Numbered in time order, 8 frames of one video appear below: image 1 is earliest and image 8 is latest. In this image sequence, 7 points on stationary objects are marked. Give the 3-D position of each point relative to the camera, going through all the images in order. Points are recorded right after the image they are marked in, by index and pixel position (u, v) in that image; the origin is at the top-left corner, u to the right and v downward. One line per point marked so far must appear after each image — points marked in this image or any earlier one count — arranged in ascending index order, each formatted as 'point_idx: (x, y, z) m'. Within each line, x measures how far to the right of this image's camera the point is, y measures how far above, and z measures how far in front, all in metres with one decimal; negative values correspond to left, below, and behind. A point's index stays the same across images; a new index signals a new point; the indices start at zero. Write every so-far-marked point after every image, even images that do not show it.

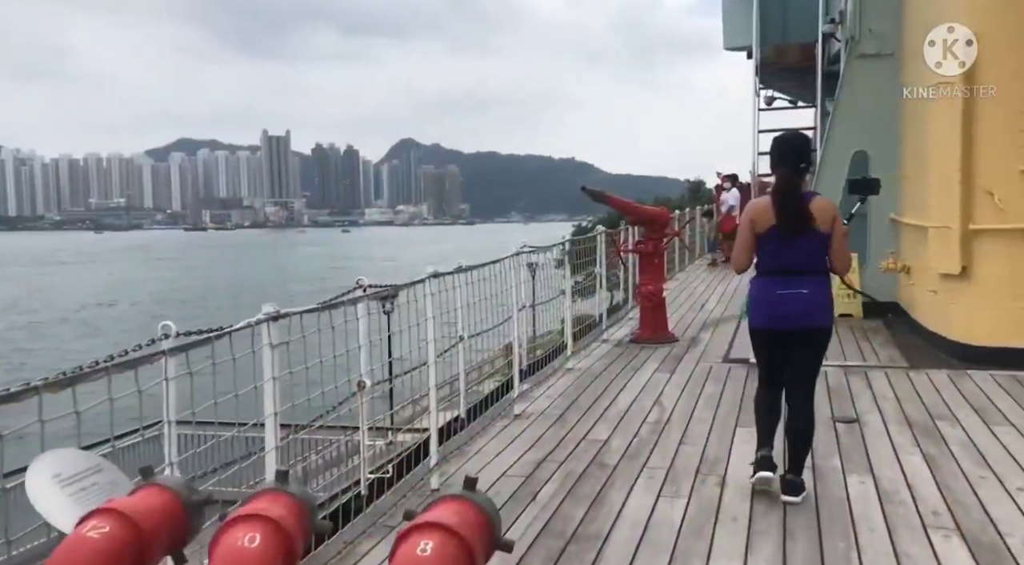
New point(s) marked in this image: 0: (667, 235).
0: (+1.4, +0.4, +8.2) m
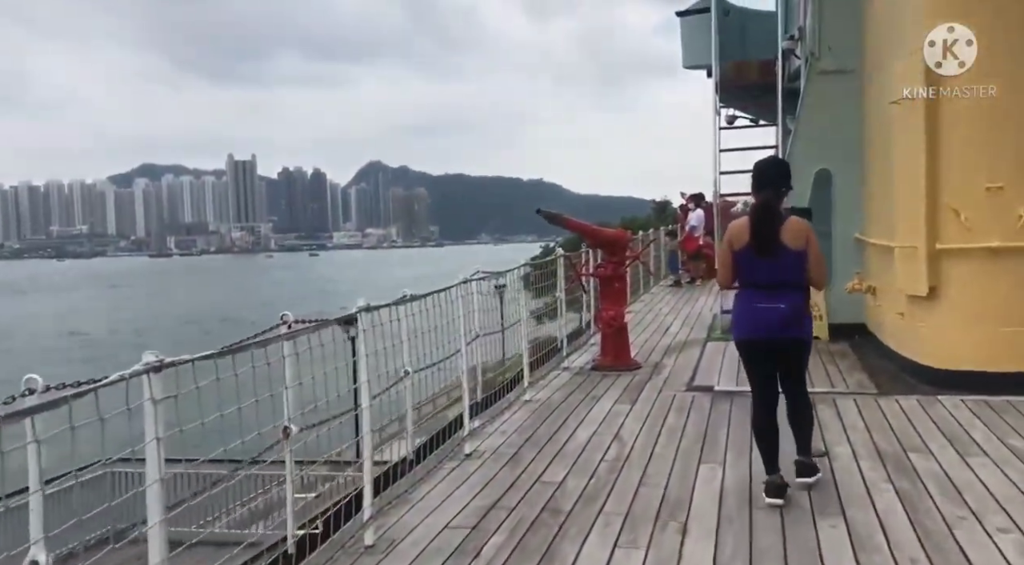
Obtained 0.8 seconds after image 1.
0: (+1.0, +0.2, +7.9) m
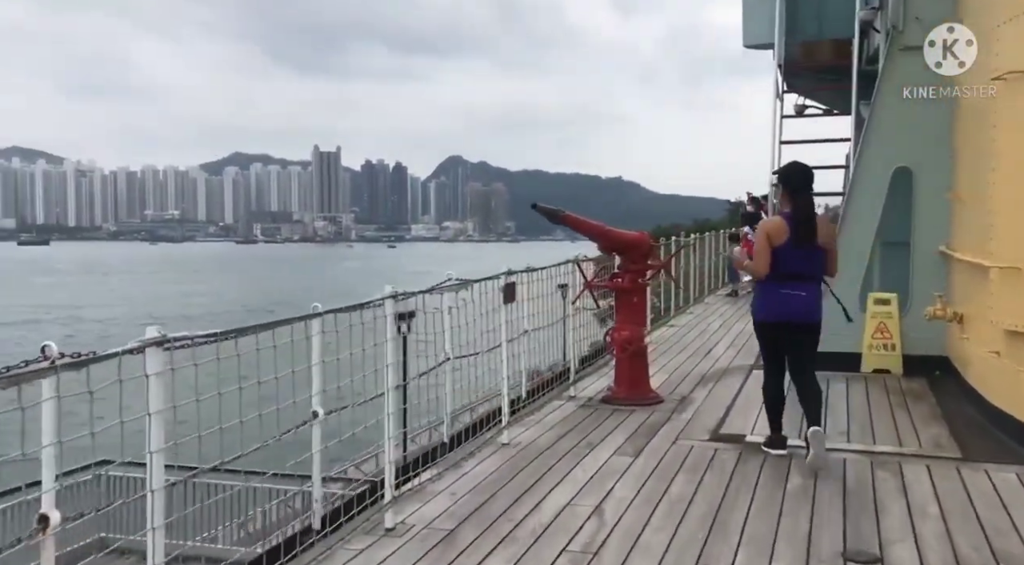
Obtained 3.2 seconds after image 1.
0: (+1.0, +0.1, +6.4) m
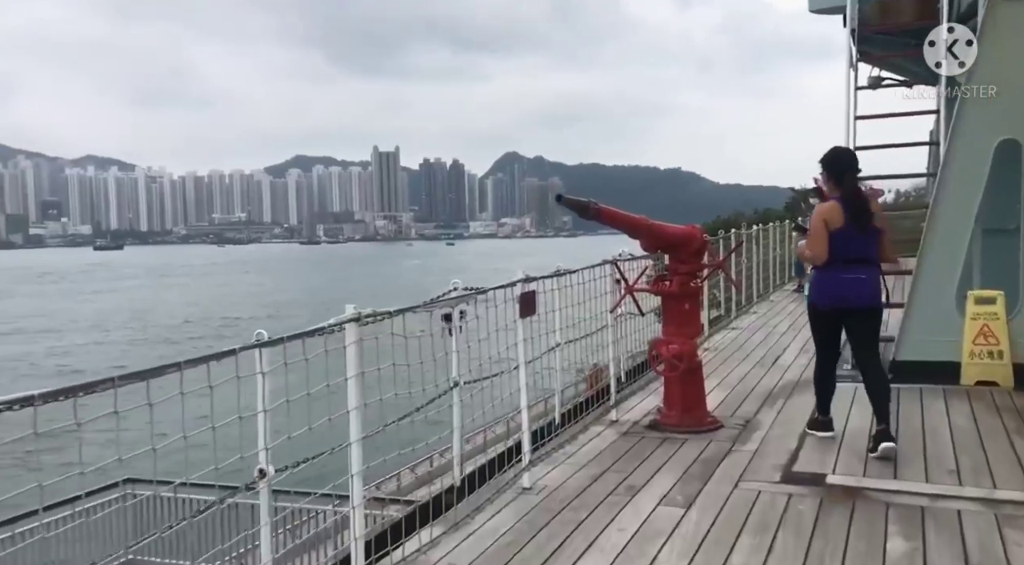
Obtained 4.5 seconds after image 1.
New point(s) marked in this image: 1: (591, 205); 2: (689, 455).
0: (+1.1, +0.1, +5.4) m
1: (+0.4, +0.4, +4.9) m
2: (+0.9, -0.9, +4.9) m
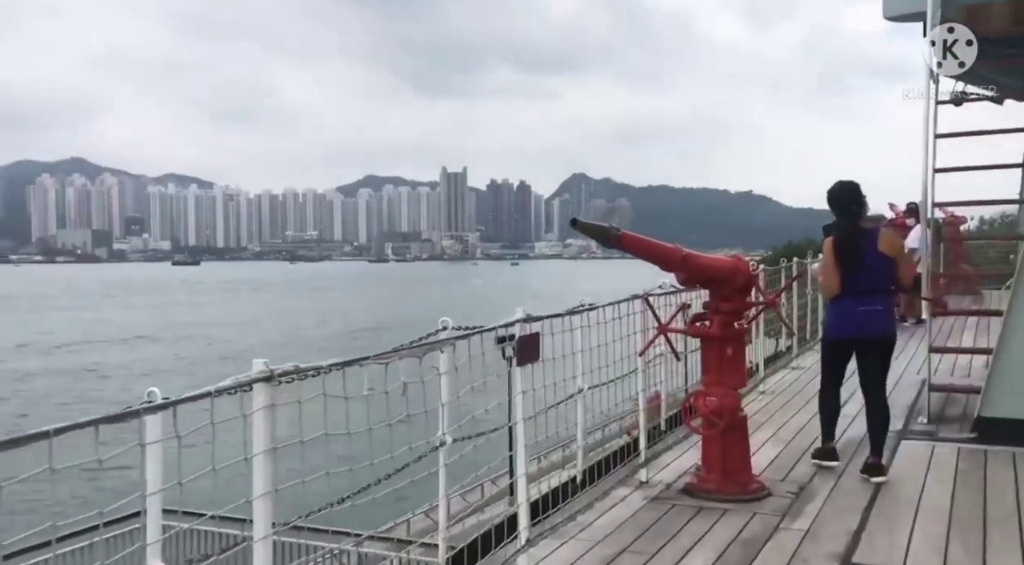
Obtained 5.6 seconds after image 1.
0: (+1.2, -0.1, +4.6) m
1: (+0.4, +0.2, +4.2) m
2: (+0.9, -1.1, +4.0) m
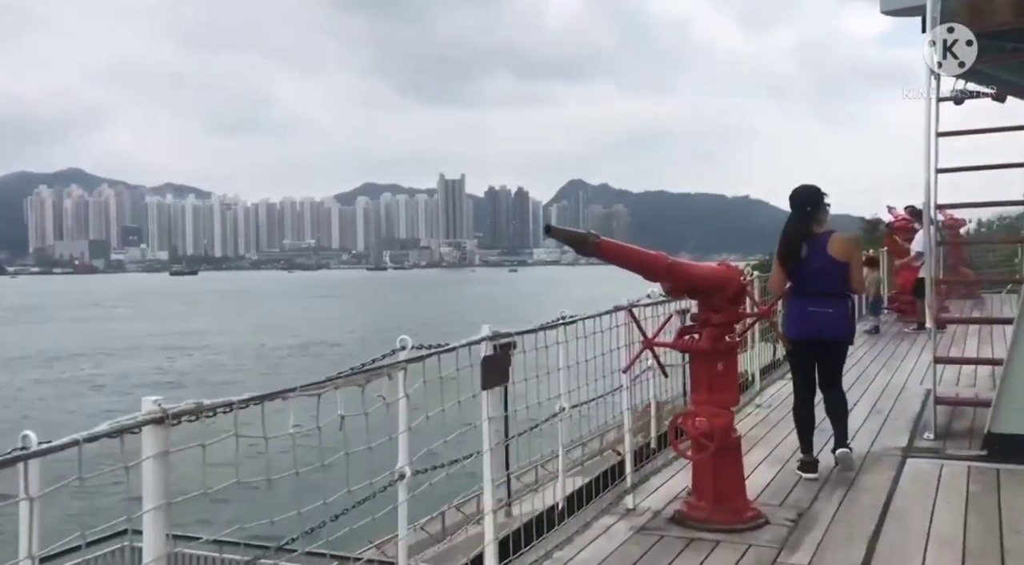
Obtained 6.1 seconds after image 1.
0: (+1.1, -0.1, +4.2) m
1: (+0.3, +0.2, +3.8) m
2: (+0.8, -1.1, +3.7) m
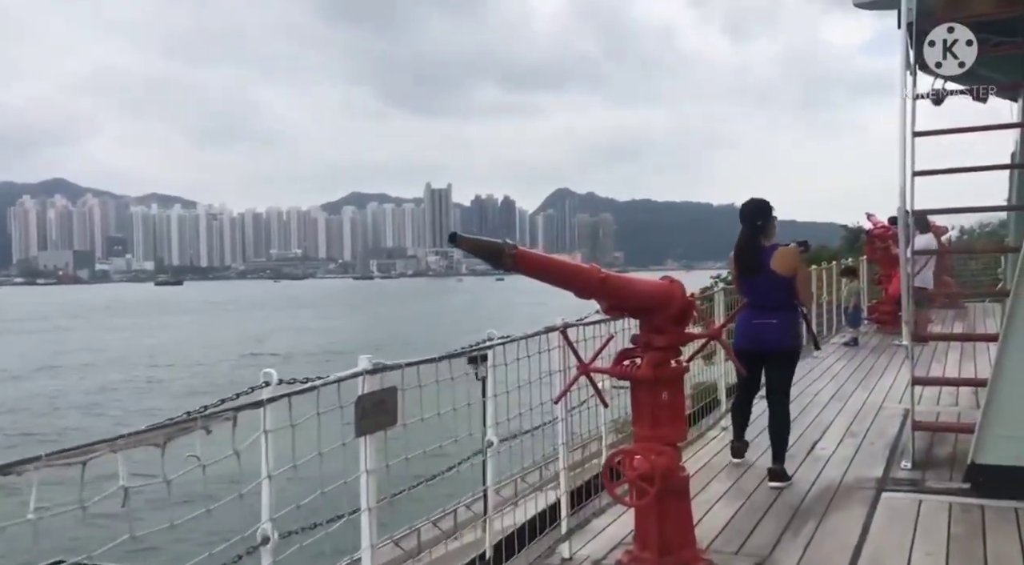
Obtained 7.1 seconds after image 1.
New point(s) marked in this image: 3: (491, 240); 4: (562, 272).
0: (+0.7, -0.2, +3.7) m
1: (0.0, +0.1, +3.3) m
2: (+0.5, -1.2, +3.1) m
3: (-0.1, +0.1, +3.3) m
4: (+0.2, 0.0, +3.4) m
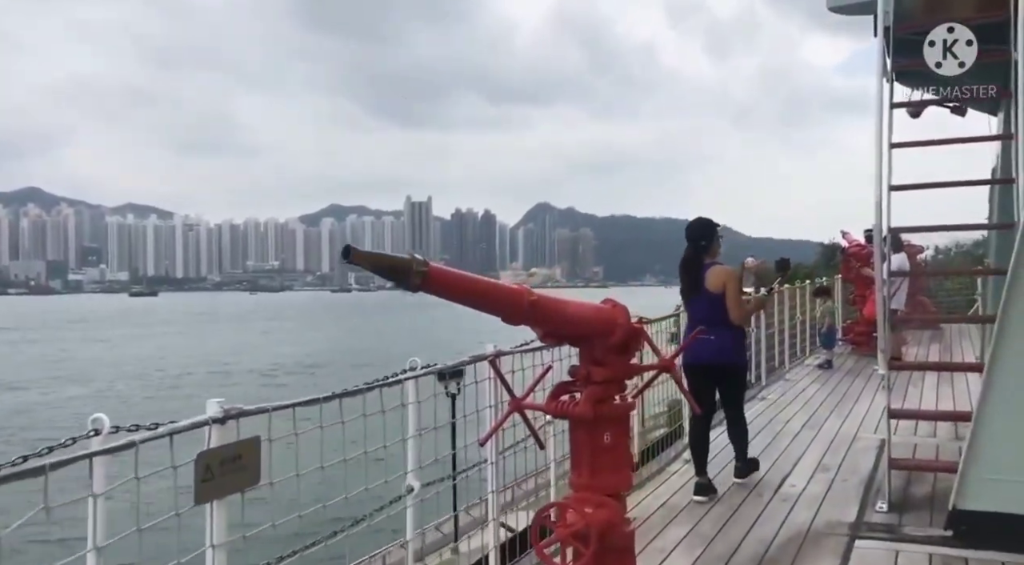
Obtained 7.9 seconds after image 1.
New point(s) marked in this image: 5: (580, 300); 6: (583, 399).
0: (+0.4, -0.3, +3.2) m
1: (-0.3, 0.0, +2.8) m
2: (+0.2, -1.3, +2.6) m
3: (-0.3, +0.1, +2.8) m
4: (-0.1, 0.0, +2.9) m
5: (+0.2, -0.1, +3.1) m
6: (+0.3, -0.4, +3.1) m
